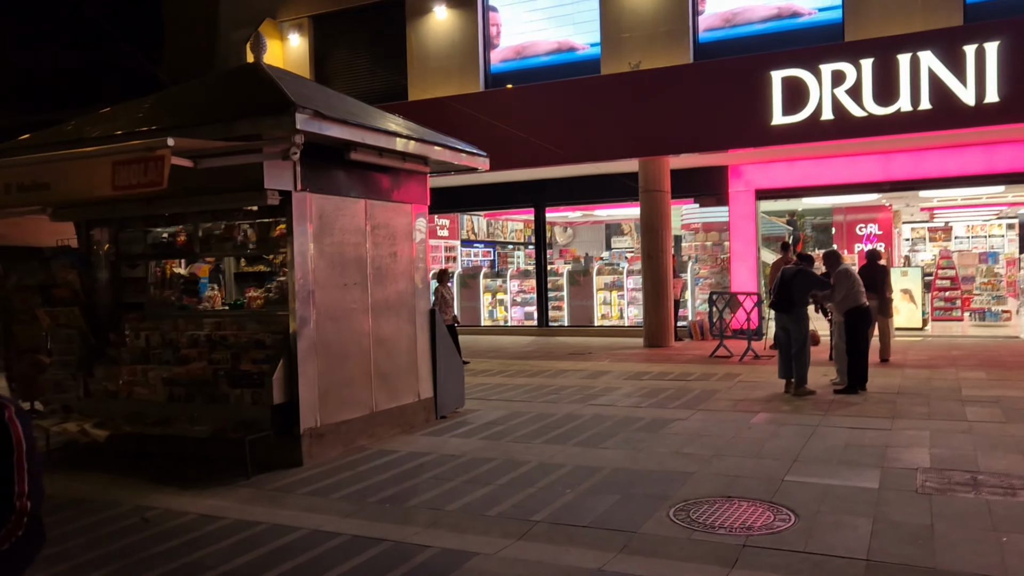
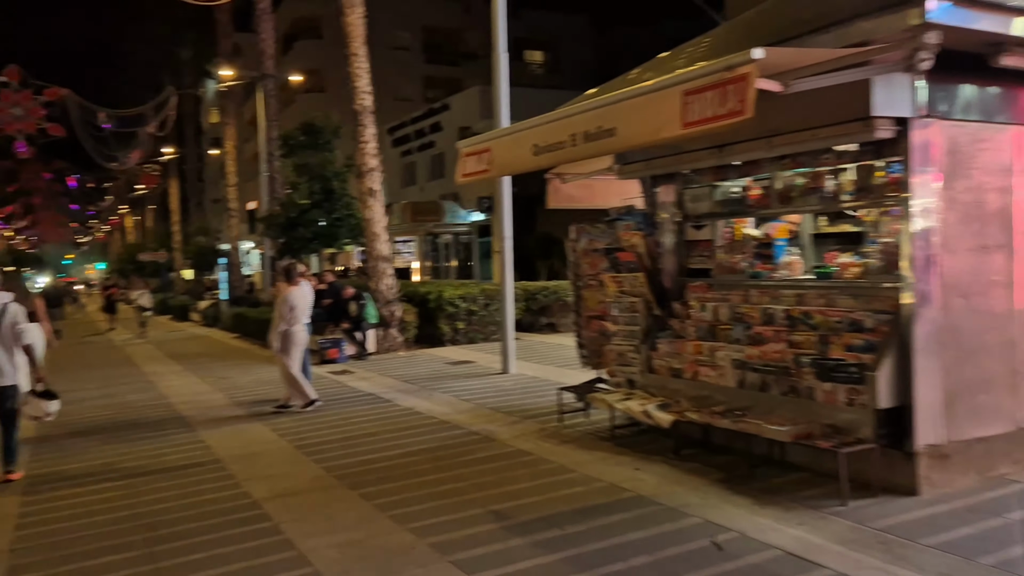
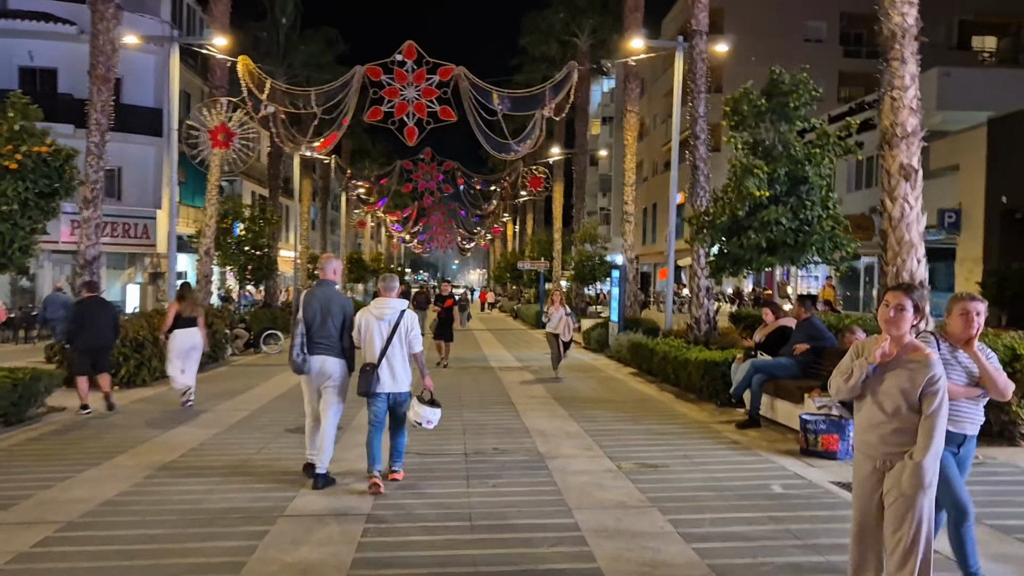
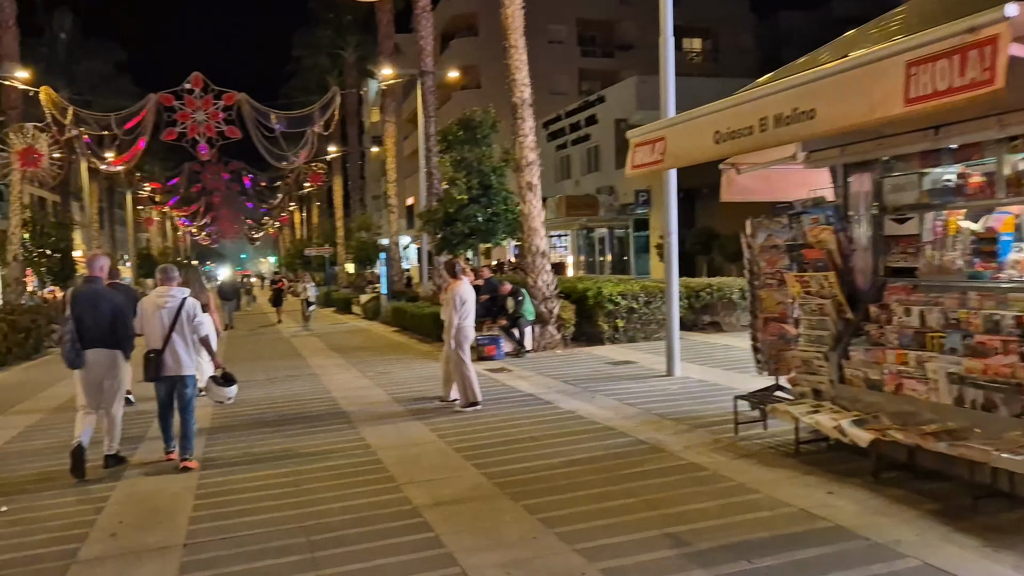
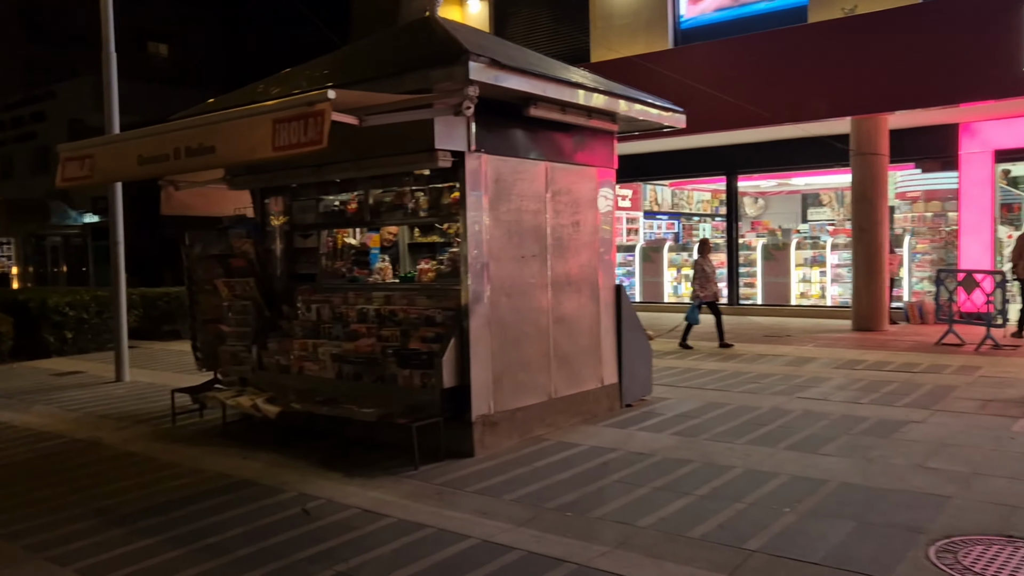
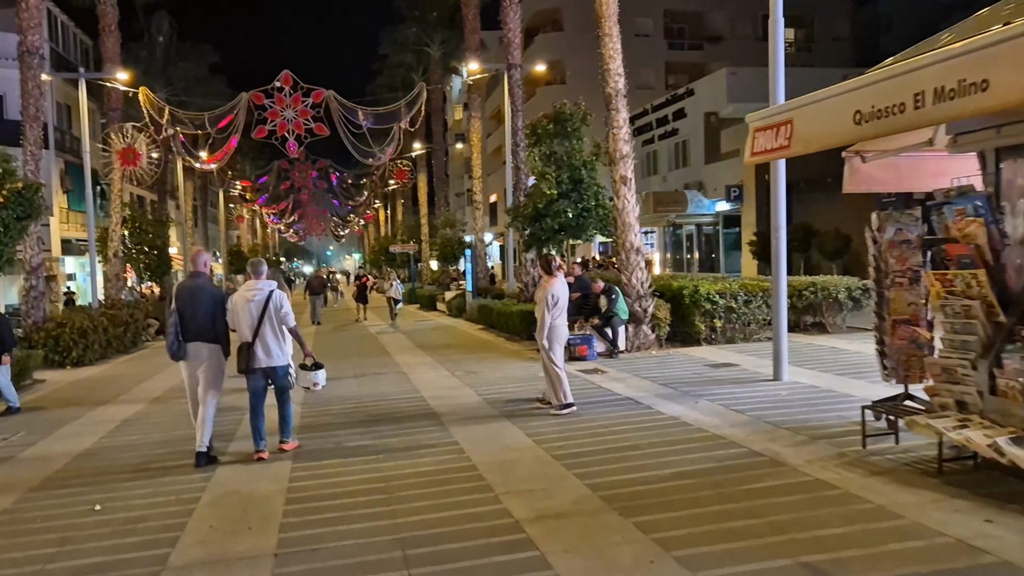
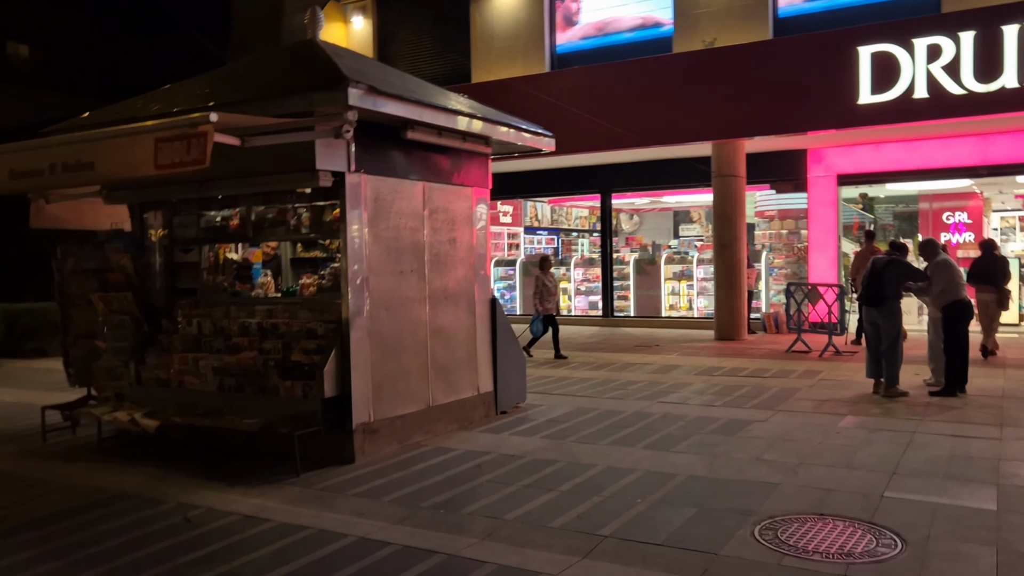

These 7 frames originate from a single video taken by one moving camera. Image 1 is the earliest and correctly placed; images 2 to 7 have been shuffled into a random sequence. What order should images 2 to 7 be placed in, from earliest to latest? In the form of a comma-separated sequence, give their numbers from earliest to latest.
7, 5, 2, 4, 6, 3
